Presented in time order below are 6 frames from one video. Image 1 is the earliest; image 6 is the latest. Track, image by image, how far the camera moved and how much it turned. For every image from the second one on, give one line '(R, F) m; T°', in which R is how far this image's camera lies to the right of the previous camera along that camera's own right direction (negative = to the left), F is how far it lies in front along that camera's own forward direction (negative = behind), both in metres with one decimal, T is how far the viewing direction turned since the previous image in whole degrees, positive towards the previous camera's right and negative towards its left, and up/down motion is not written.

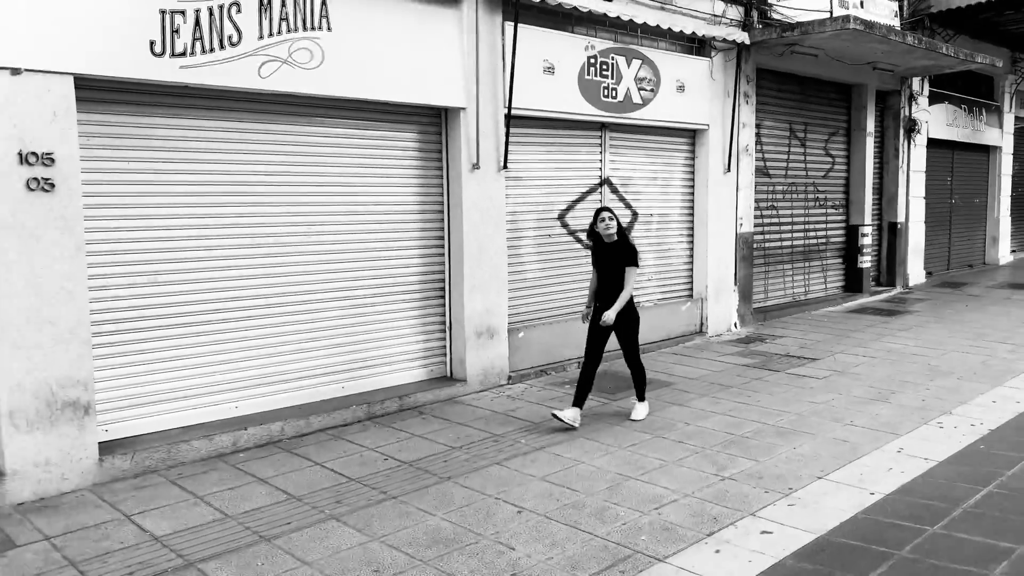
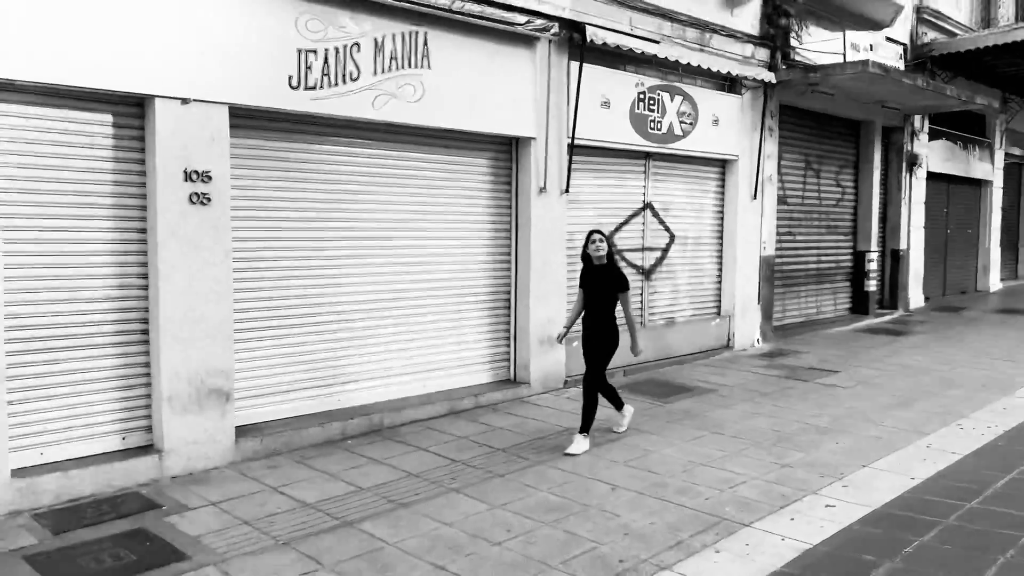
(-0.7, -0.7) m; +1°
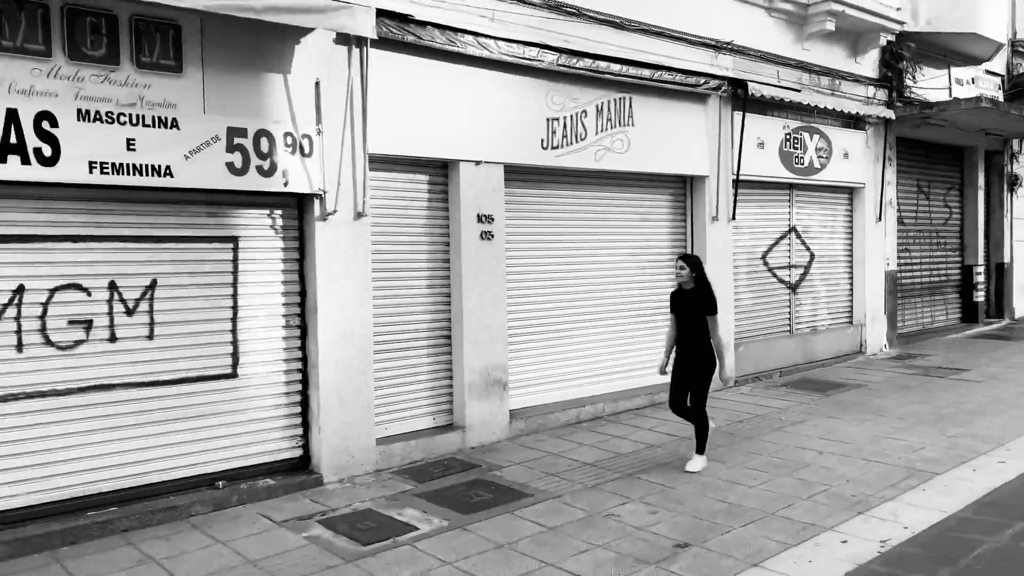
(-1.3, -1.6) m; -4°
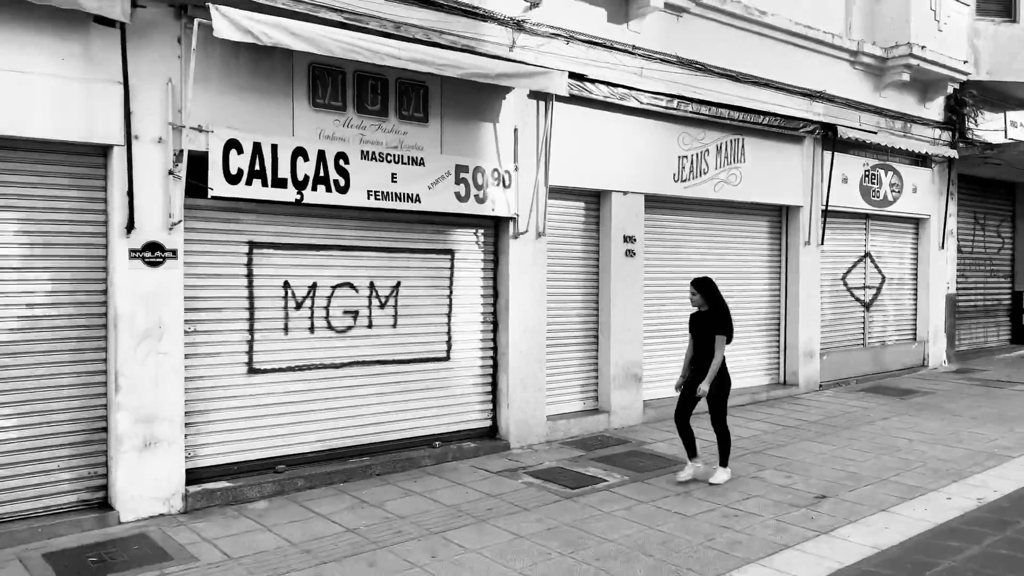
(-1.2, -1.5) m; -2°
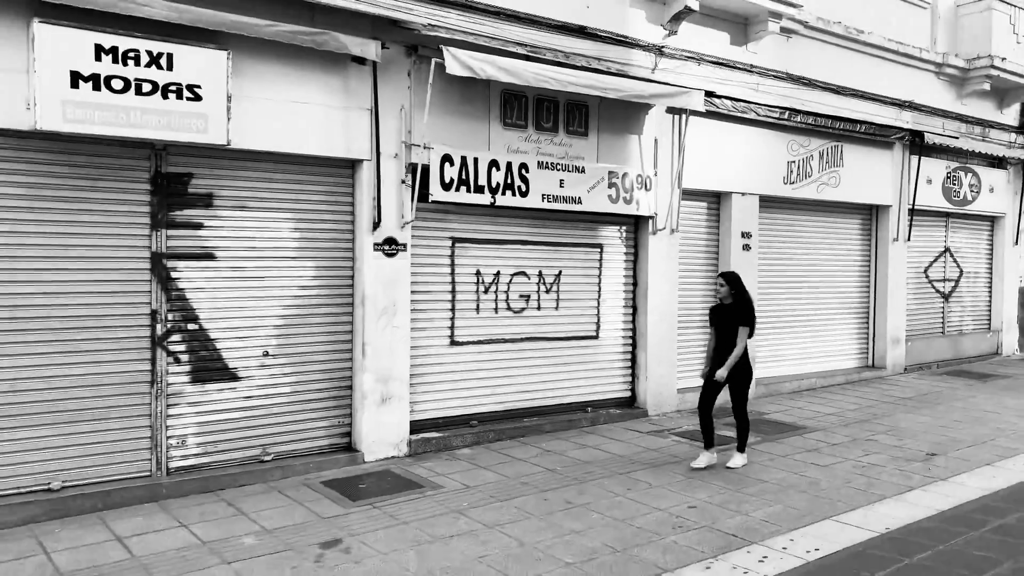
(-1.1, -1.3) m; -3°
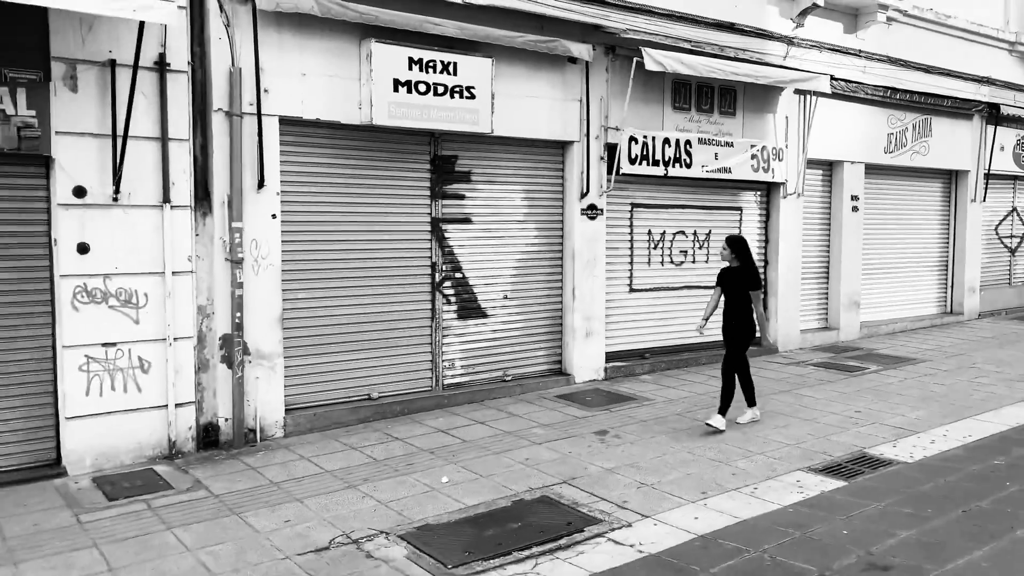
(-1.7, -1.7) m; -1°
